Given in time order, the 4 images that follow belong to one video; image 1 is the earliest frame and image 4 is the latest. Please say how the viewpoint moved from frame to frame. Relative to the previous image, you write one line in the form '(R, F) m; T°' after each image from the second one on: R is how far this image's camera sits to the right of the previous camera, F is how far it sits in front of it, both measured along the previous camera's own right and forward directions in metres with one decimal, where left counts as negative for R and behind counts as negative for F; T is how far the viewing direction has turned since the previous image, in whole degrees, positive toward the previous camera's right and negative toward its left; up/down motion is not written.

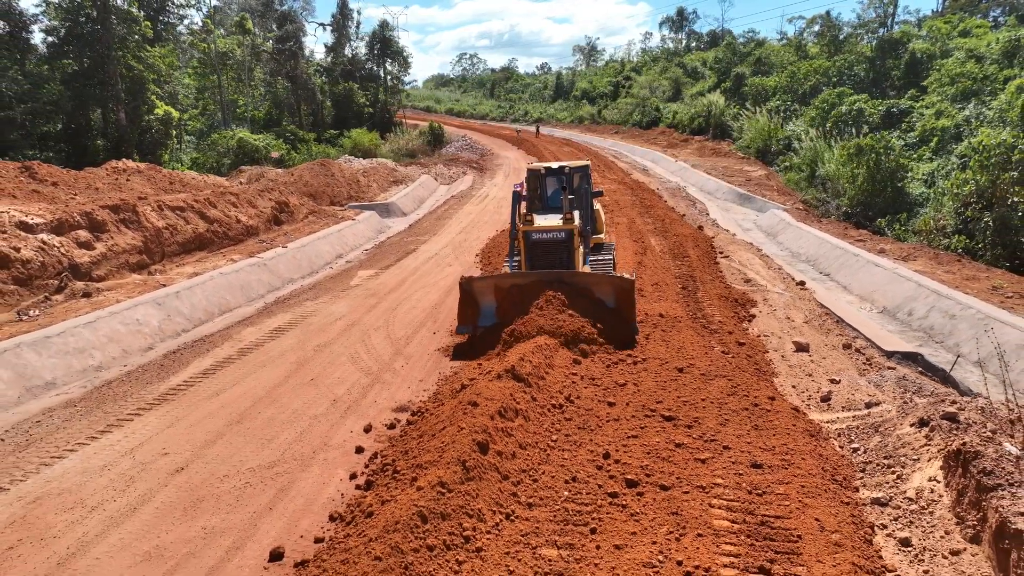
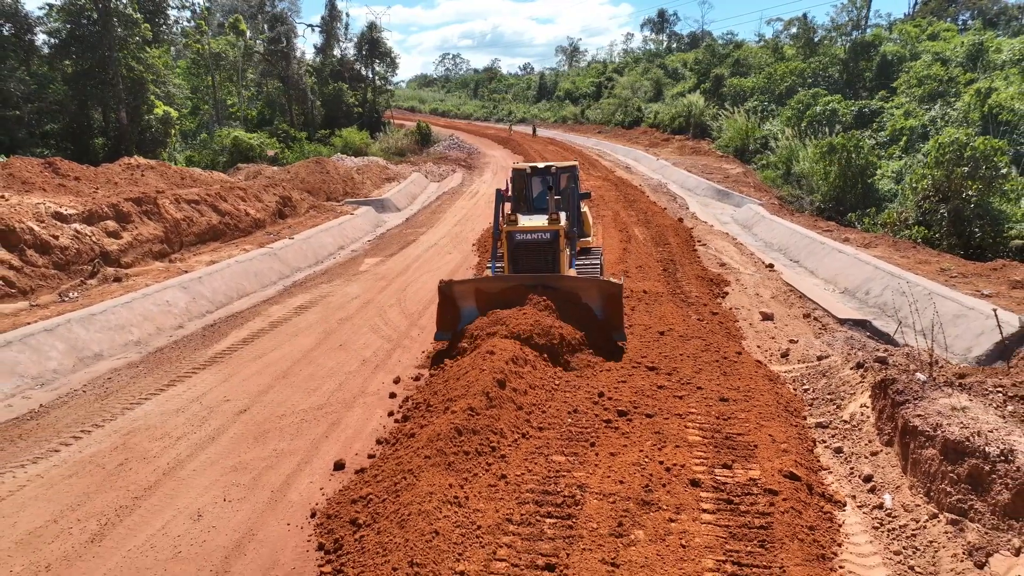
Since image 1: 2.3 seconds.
(-0.3, -1.0) m; +2°
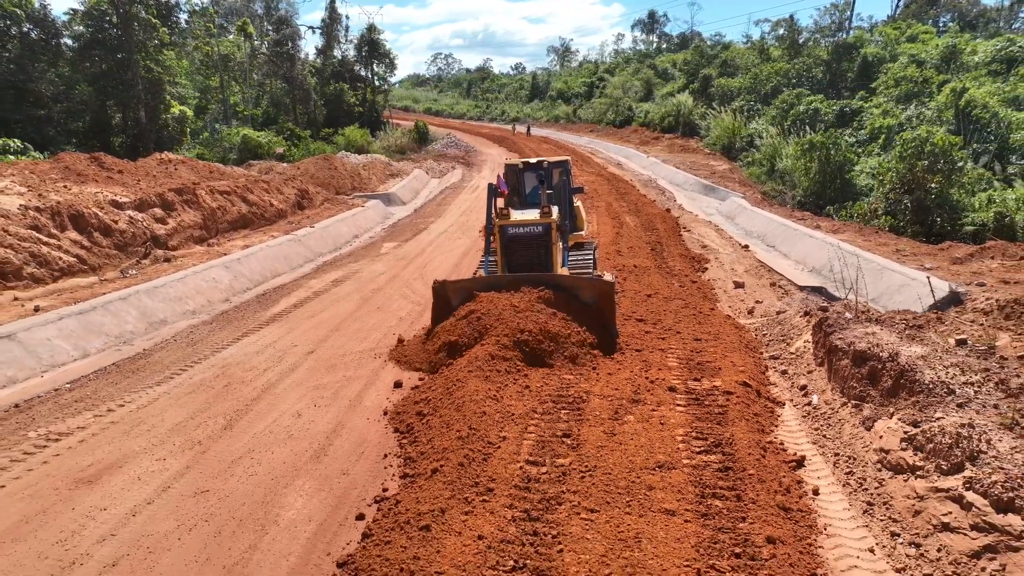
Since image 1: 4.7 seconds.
(-0.3, -1.4) m; +1°
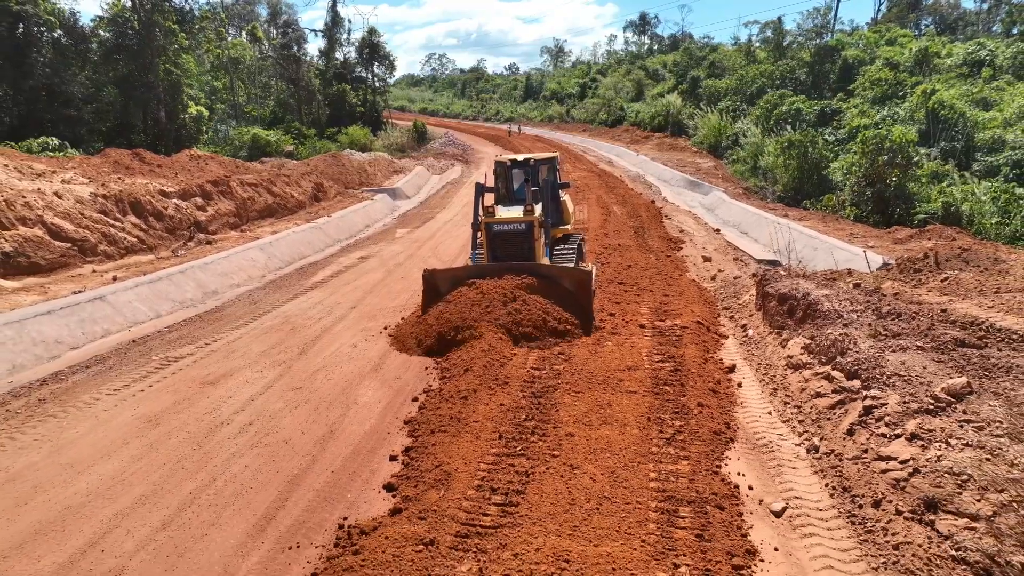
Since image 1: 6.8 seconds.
(-0.2, -1.7) m; +1°
